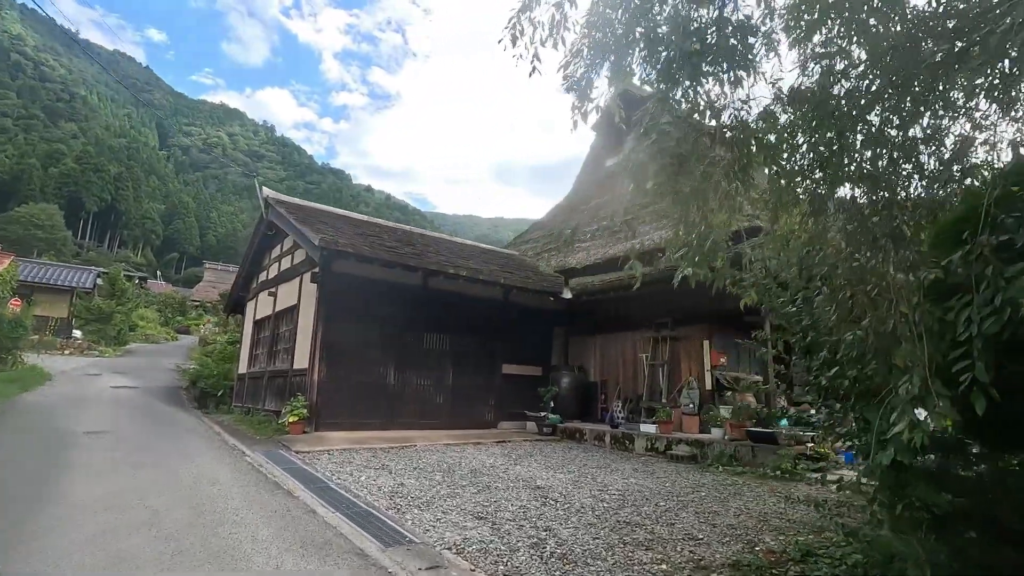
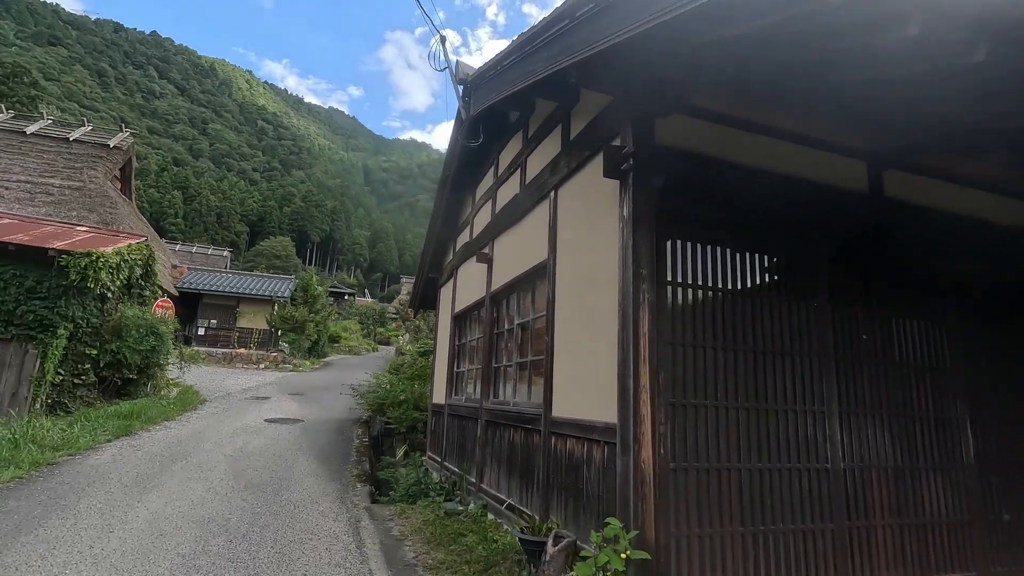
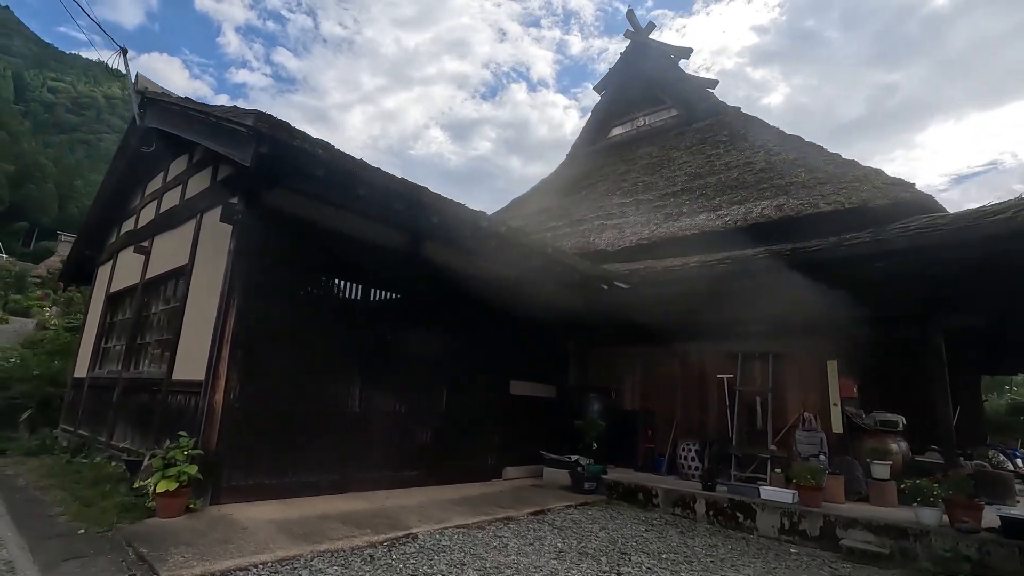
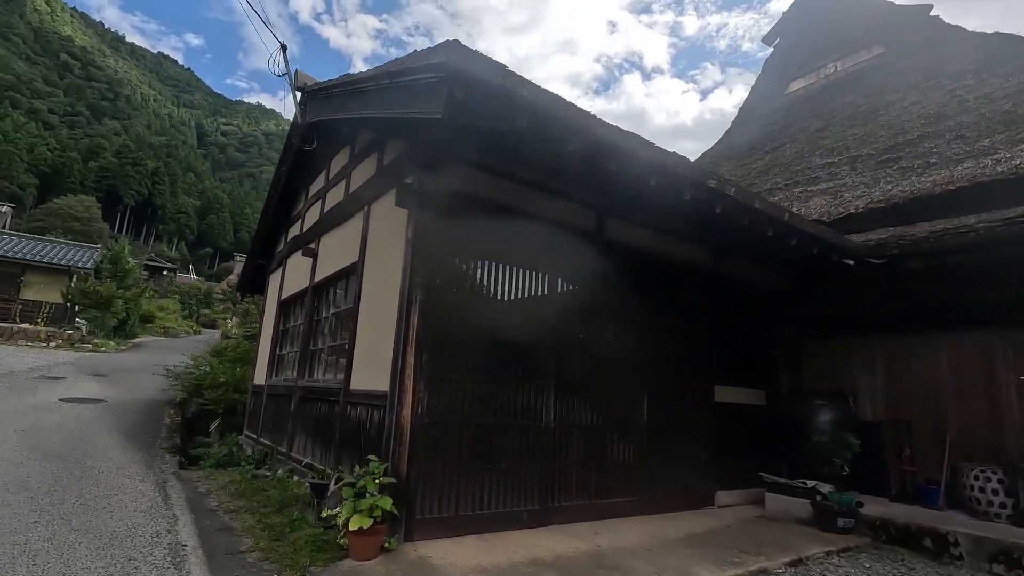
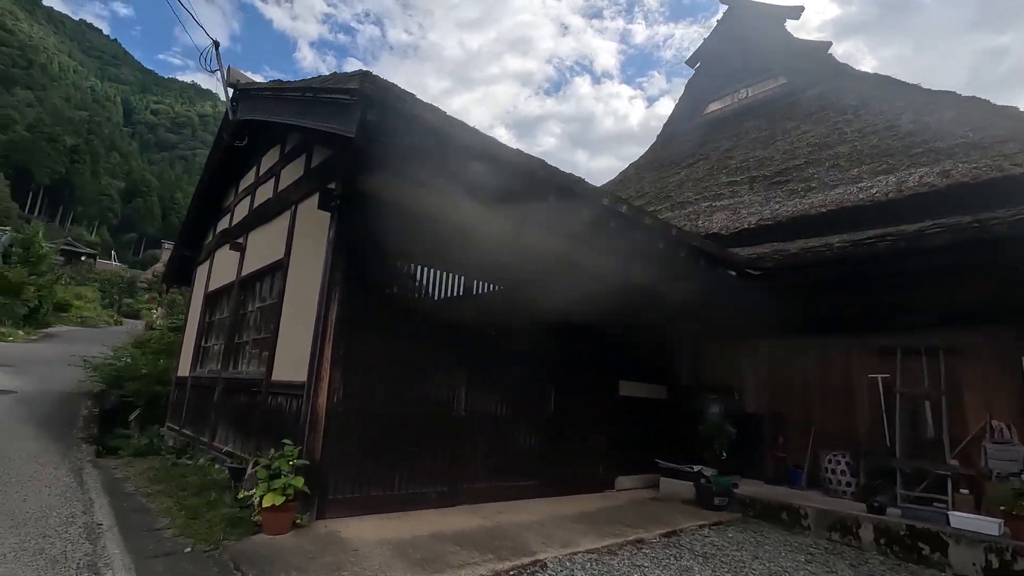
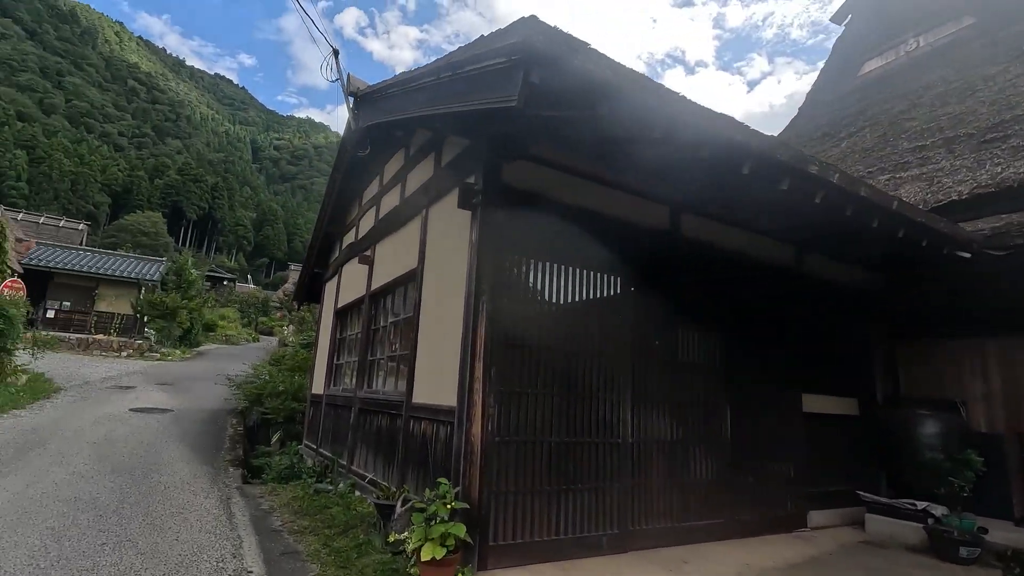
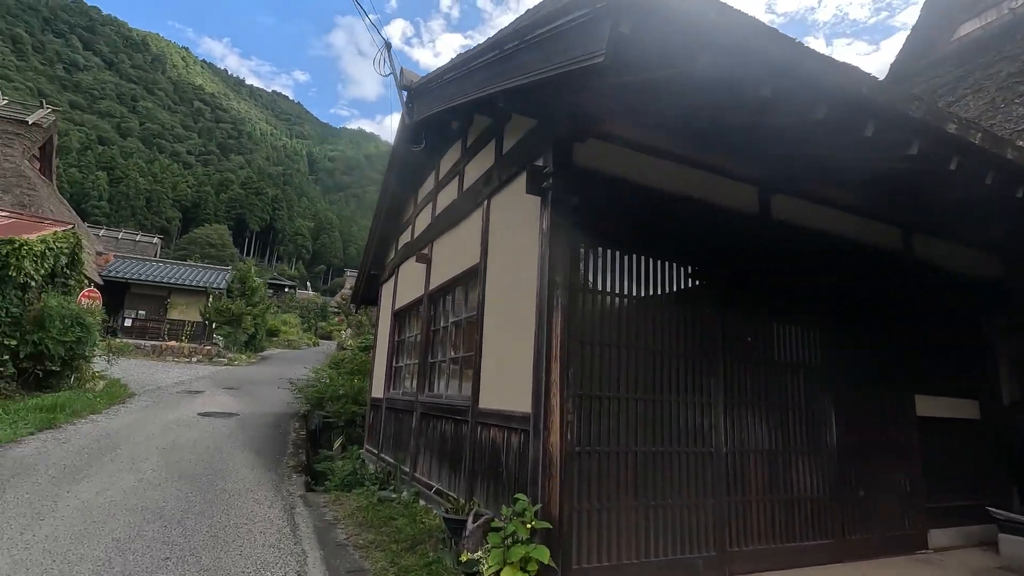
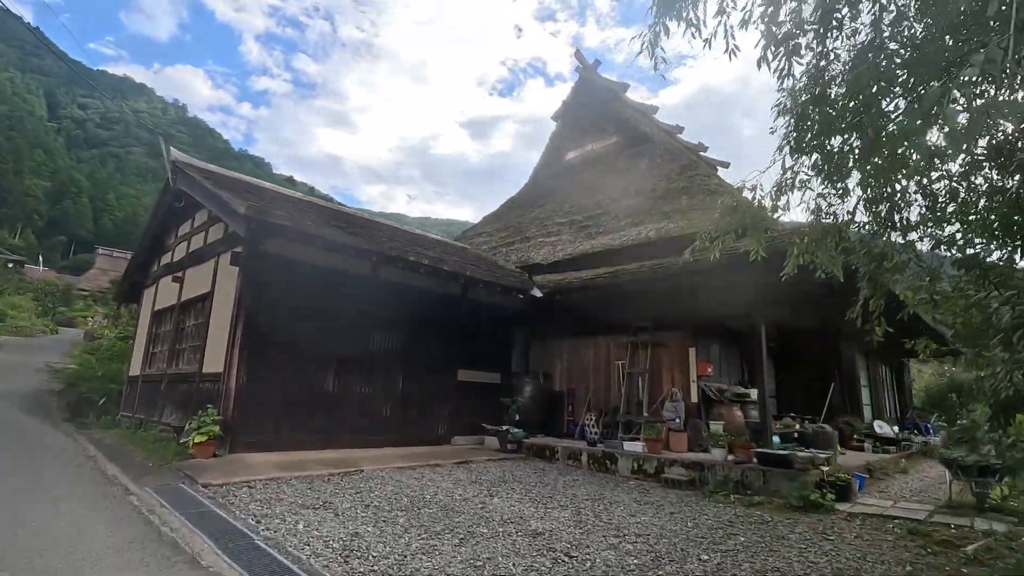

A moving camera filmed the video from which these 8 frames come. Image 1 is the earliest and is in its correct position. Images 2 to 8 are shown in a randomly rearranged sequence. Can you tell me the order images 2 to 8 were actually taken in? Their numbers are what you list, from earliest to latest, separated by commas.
8, 3, 5, 4, 6, 7, 2
